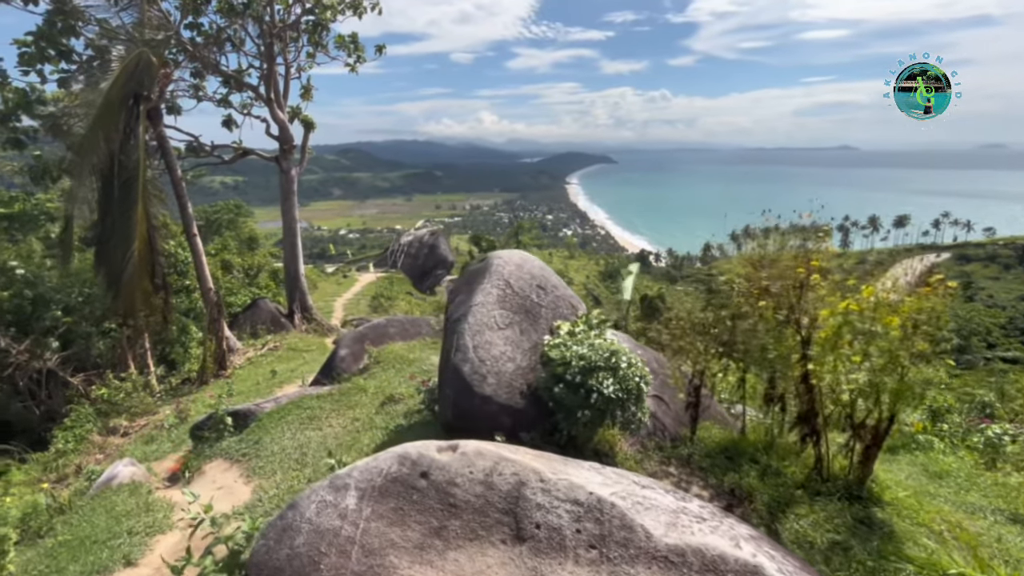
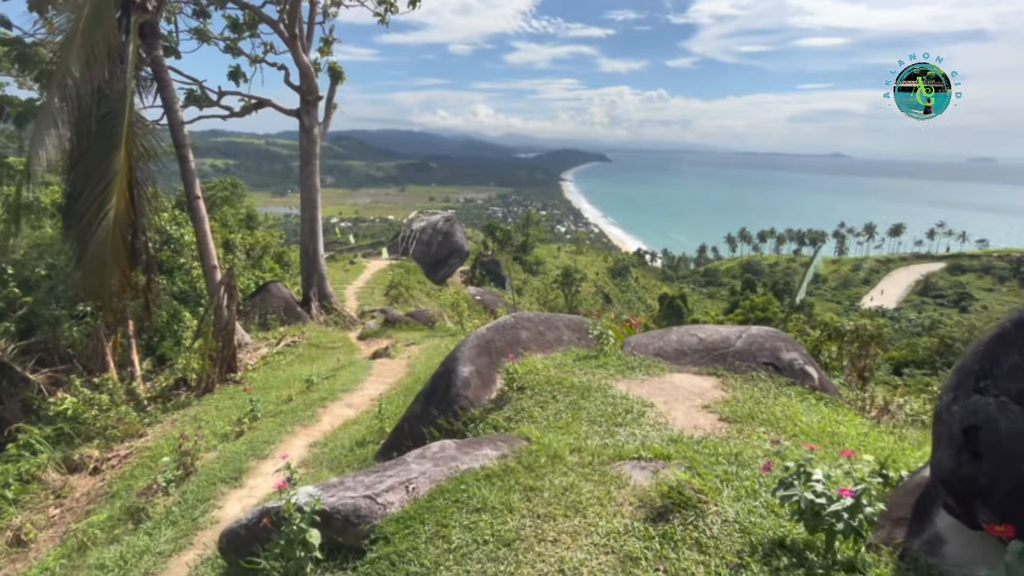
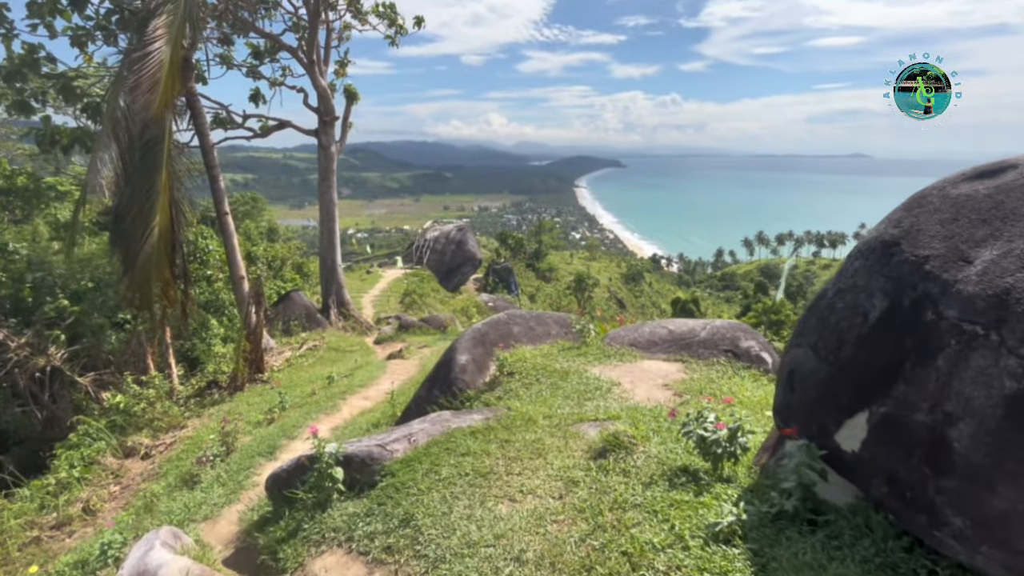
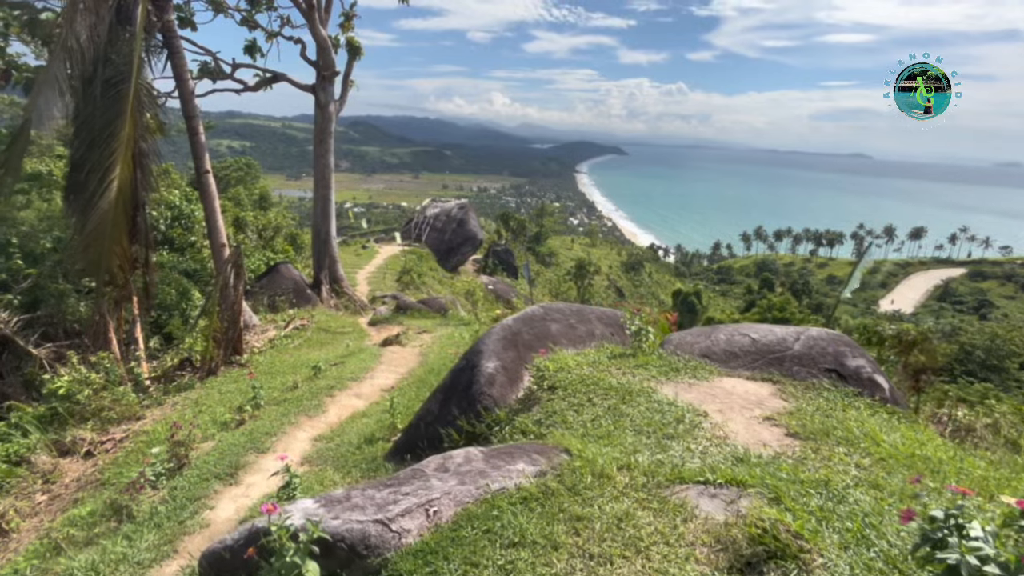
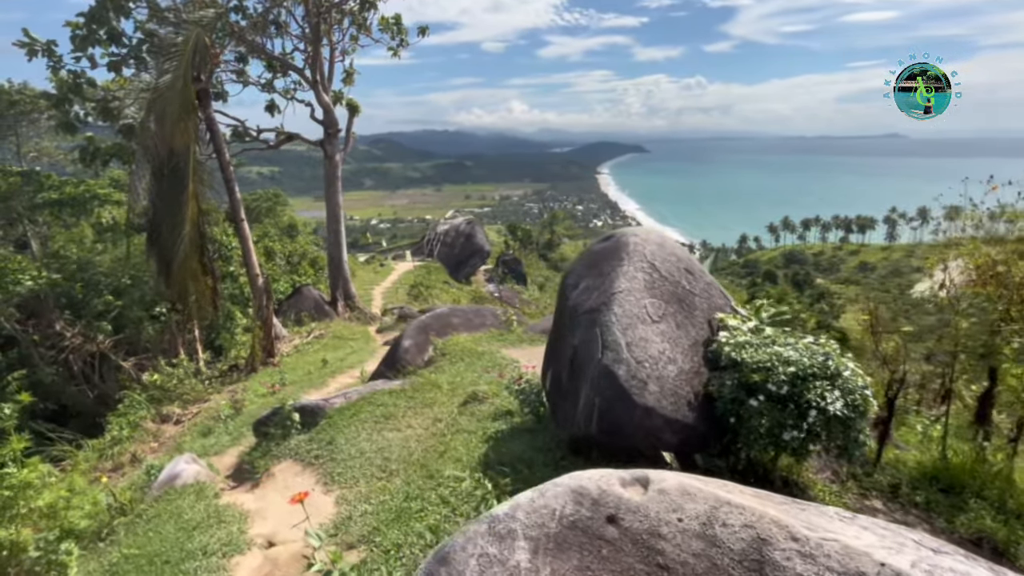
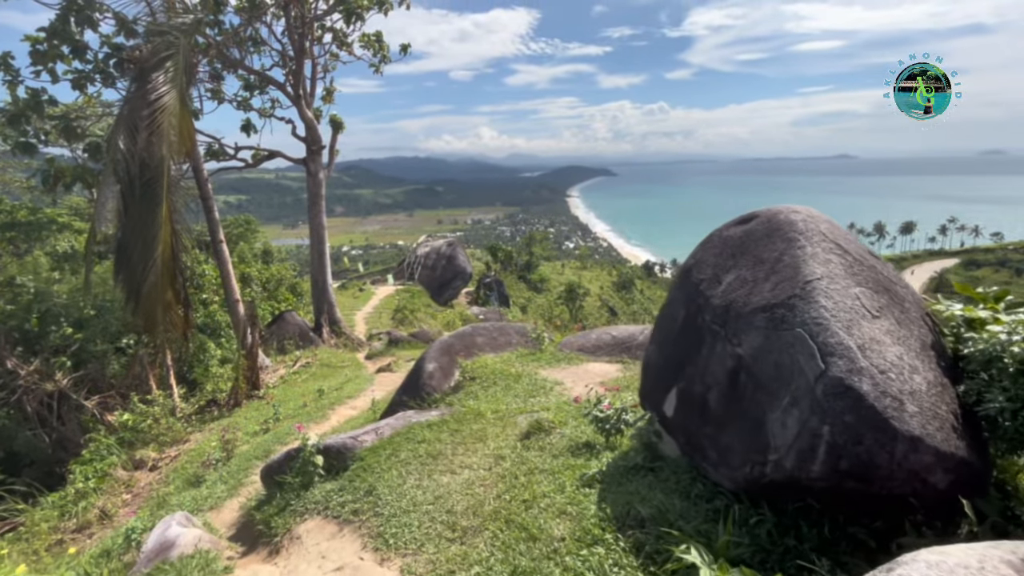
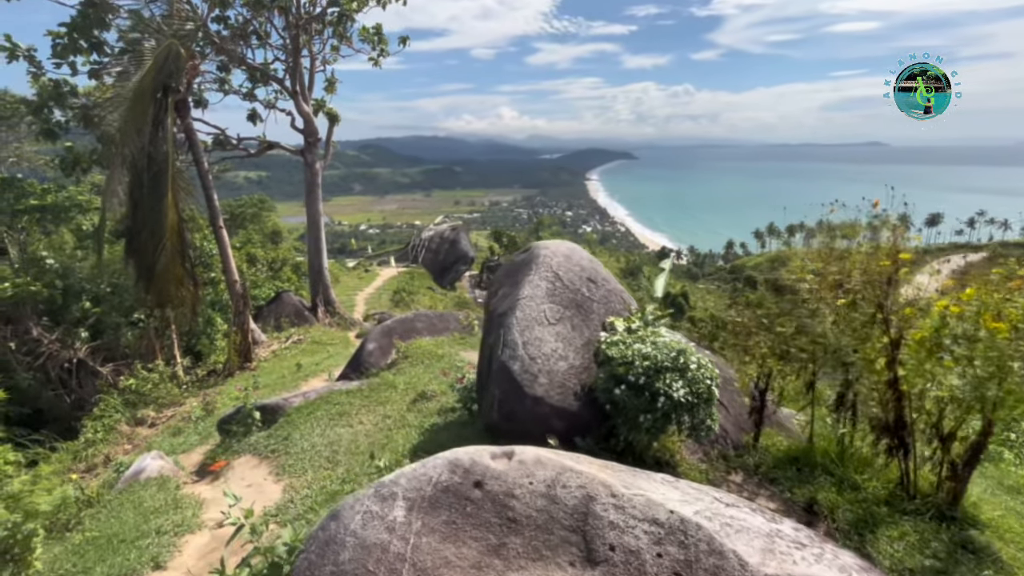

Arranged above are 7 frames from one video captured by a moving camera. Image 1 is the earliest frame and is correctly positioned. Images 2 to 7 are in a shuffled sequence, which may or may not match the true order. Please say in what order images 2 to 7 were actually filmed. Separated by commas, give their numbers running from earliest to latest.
7, 5, 6, 3, 2, 4
